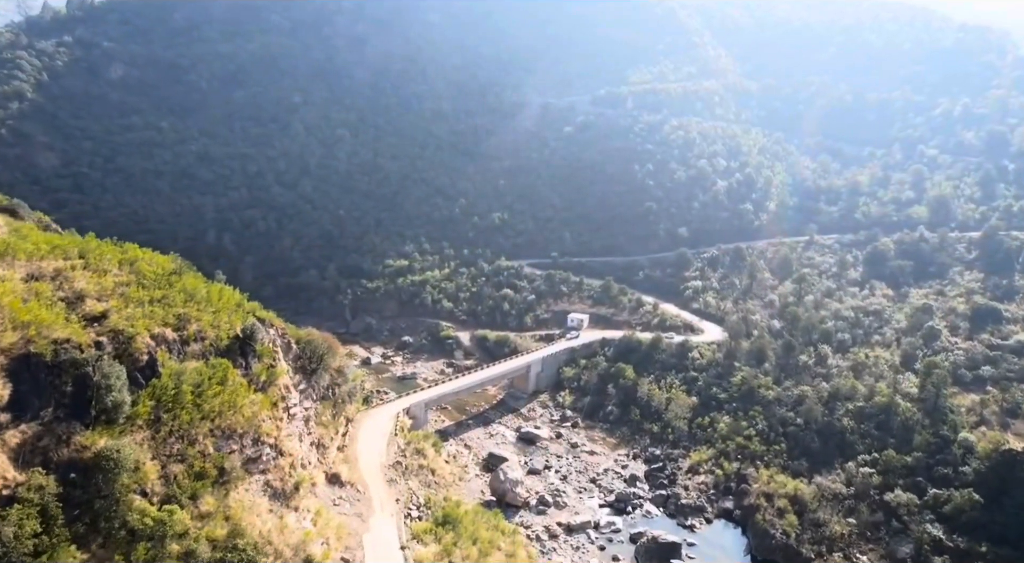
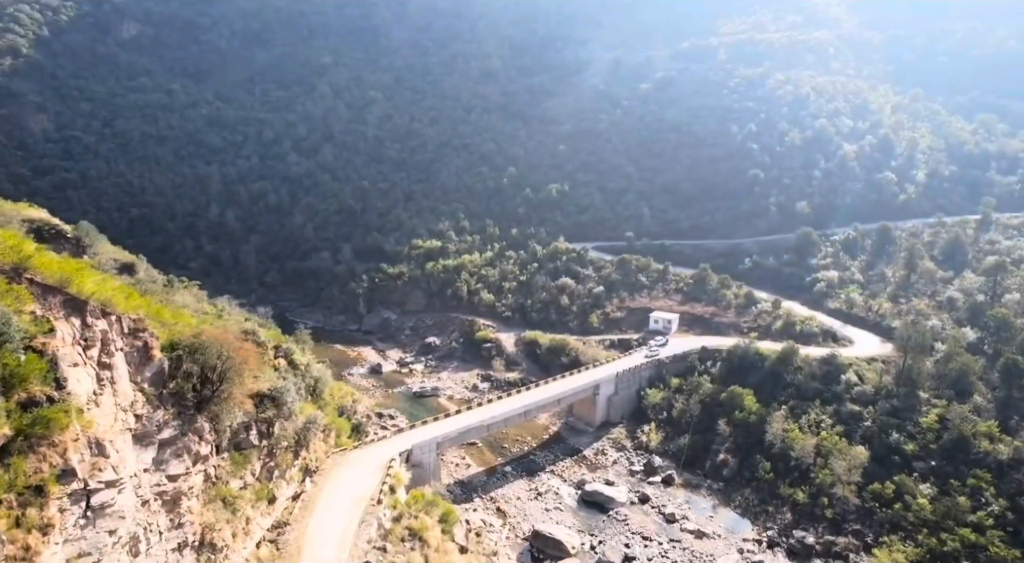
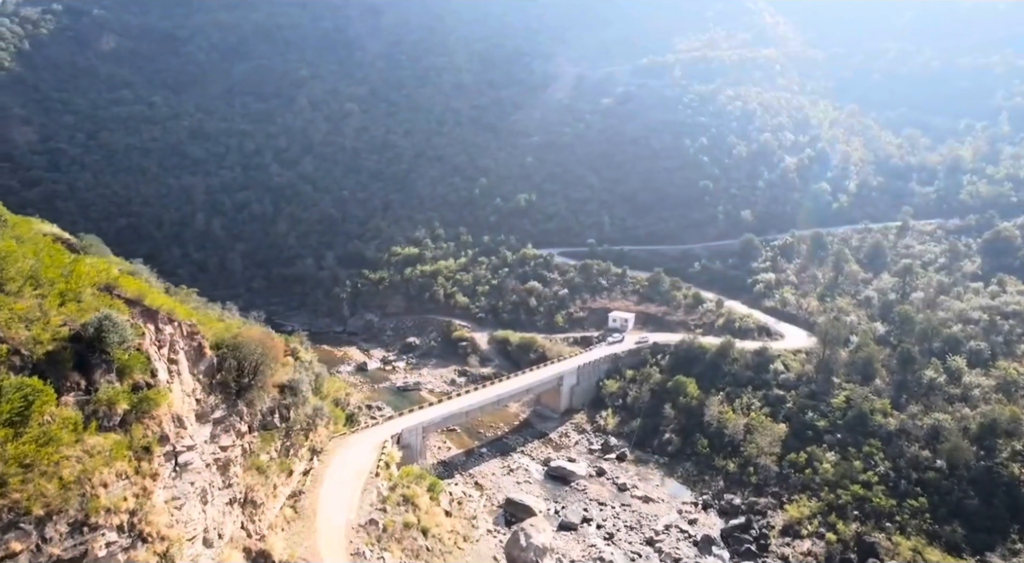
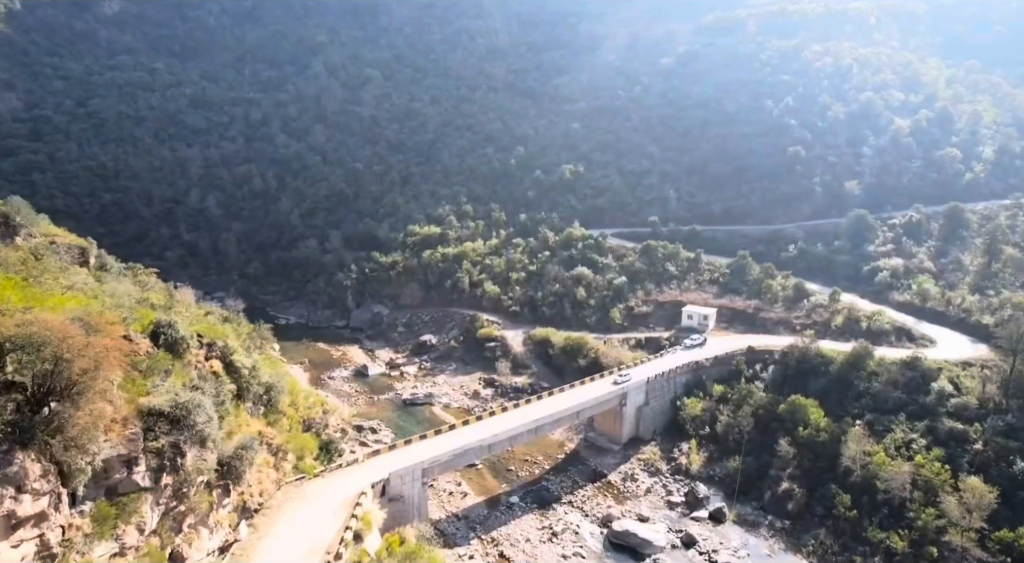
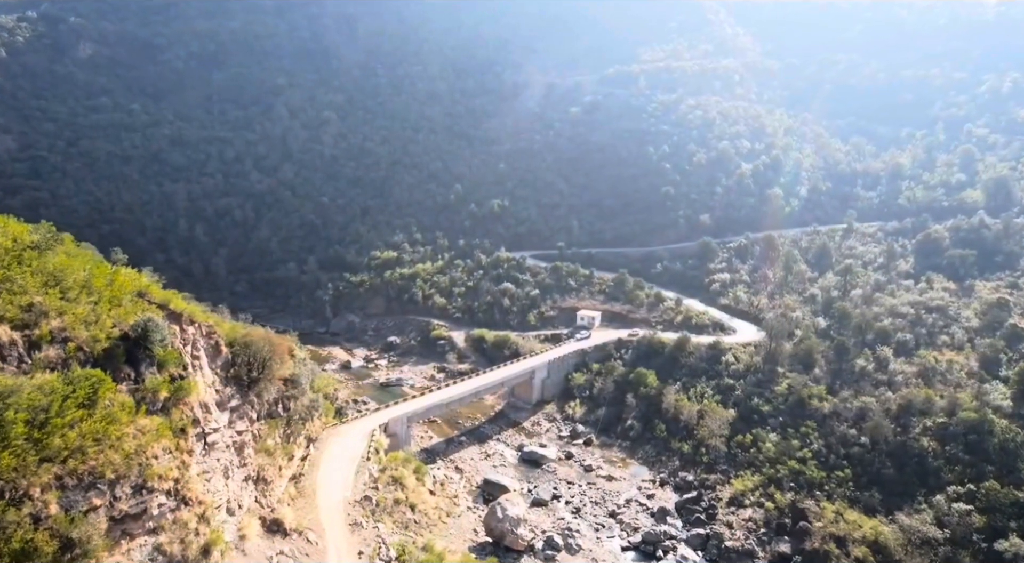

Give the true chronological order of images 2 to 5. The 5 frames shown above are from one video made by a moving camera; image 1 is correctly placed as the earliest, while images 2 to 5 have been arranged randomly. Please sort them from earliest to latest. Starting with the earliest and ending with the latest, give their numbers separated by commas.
5, 3, 2, 4
